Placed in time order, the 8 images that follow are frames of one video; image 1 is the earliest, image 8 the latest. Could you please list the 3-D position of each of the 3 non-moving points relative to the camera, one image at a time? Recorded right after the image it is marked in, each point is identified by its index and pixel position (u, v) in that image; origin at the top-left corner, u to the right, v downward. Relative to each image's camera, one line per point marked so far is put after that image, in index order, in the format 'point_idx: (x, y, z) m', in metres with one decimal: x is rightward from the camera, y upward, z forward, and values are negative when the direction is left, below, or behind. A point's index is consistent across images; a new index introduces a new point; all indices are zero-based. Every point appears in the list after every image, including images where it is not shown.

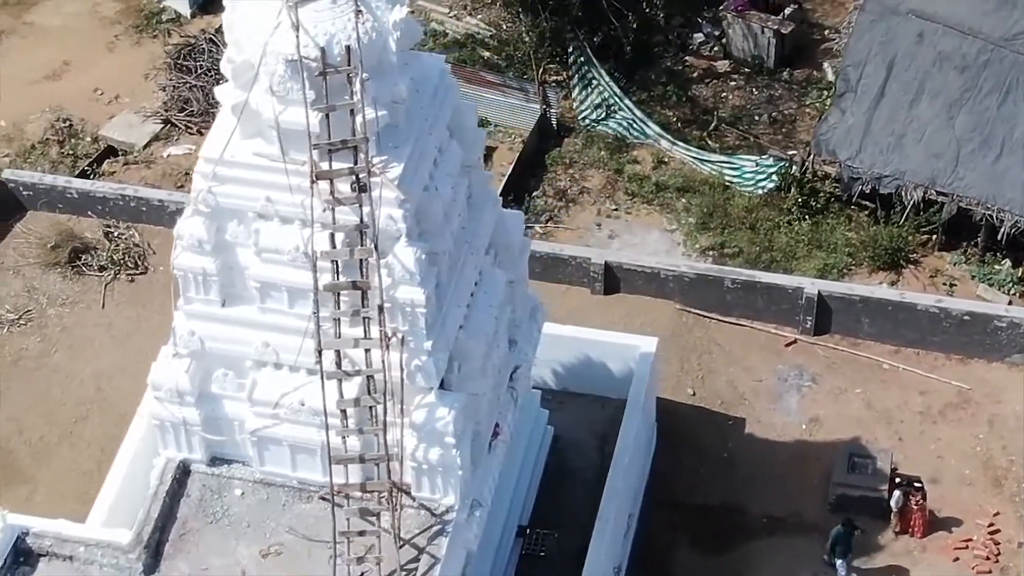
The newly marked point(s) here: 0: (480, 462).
0: (-0.2, -1.0, +12.7) m
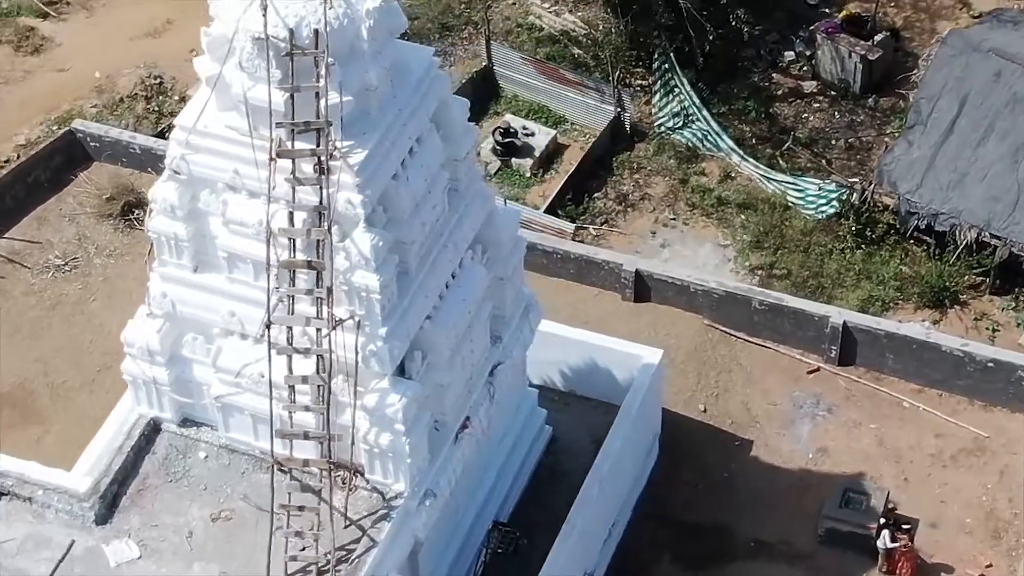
0: (-0.4, -0.9, +12.9) m
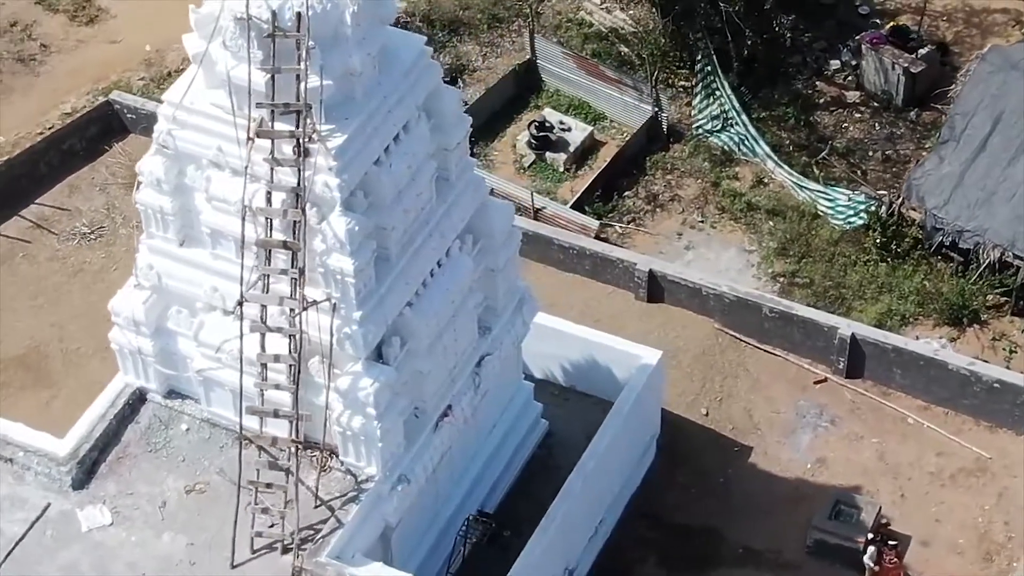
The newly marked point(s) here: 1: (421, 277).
0: (-0.5, -0.9, +13.0) m
1: (-0.5, +0.1, +12.6) m
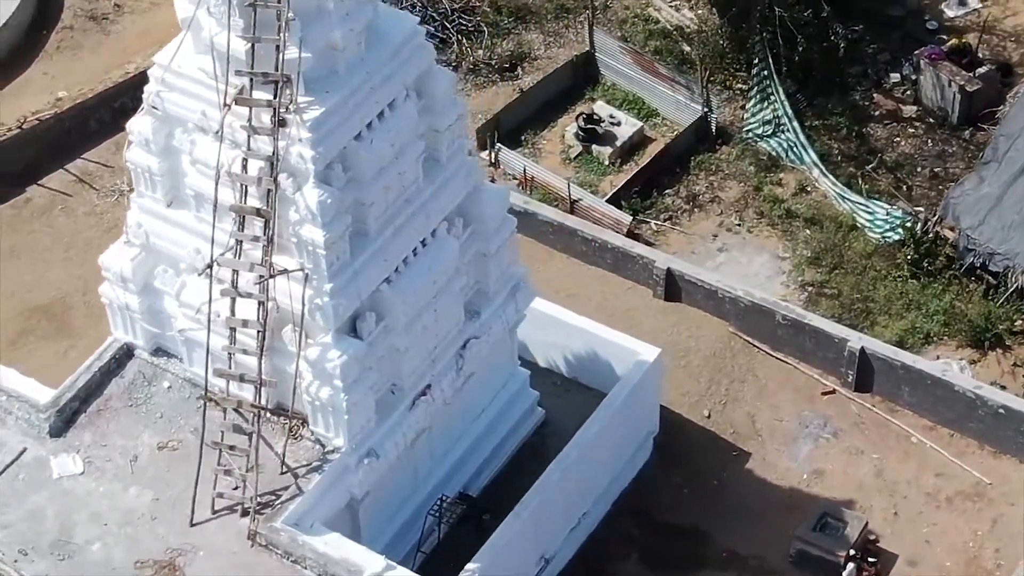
0: (-0.7, -0.7, +13.1) m
1: (-0.6, +0.2, +12.7) m
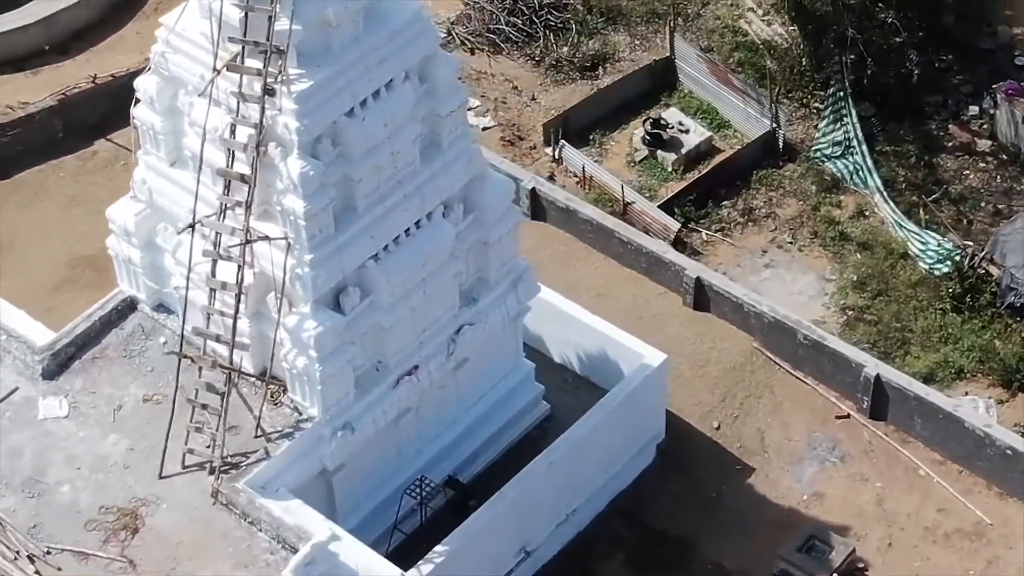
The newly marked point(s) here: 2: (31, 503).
0: (-0.8, -0.6, +13.3) m
1: (-0.7, +0.3, +12.9) m
2: (-2.7, -1.2, +12.7) m
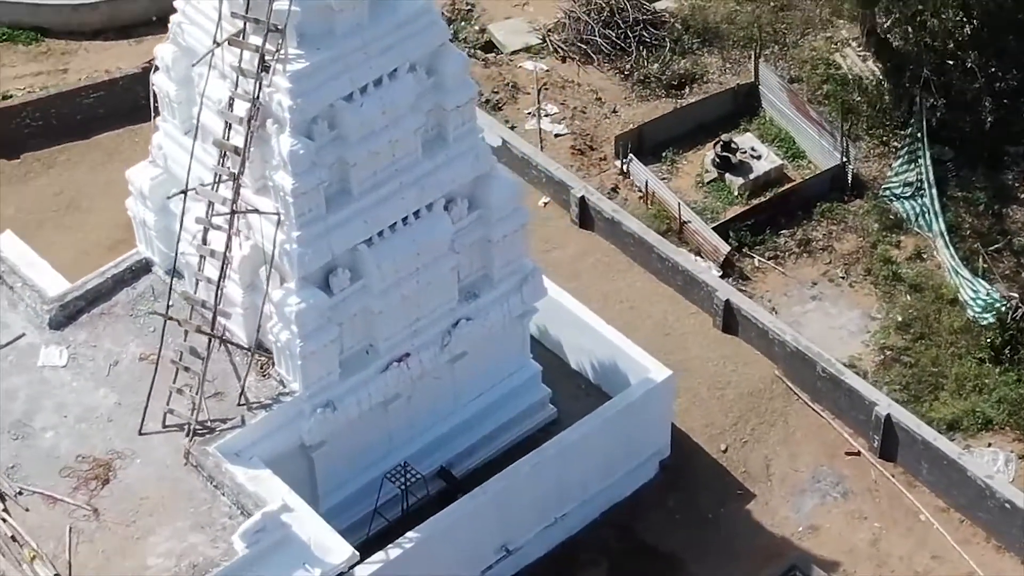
0: (-0.9, -0.5, +13.5) m
1: (-0.7, +0.4, +13.2) m
2: (-2.9, -0.9, +13.2) m
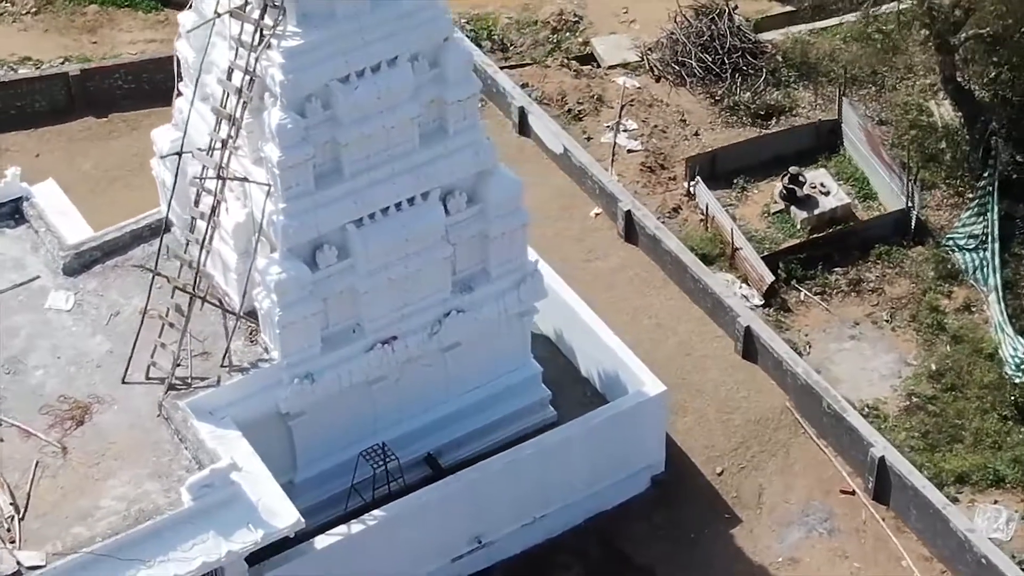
0: (-1.1, -0.4, +13.9) m
1: (-0.8, +0.5, +13.5) m
2: (-3.0, -0.5, +13.8) m
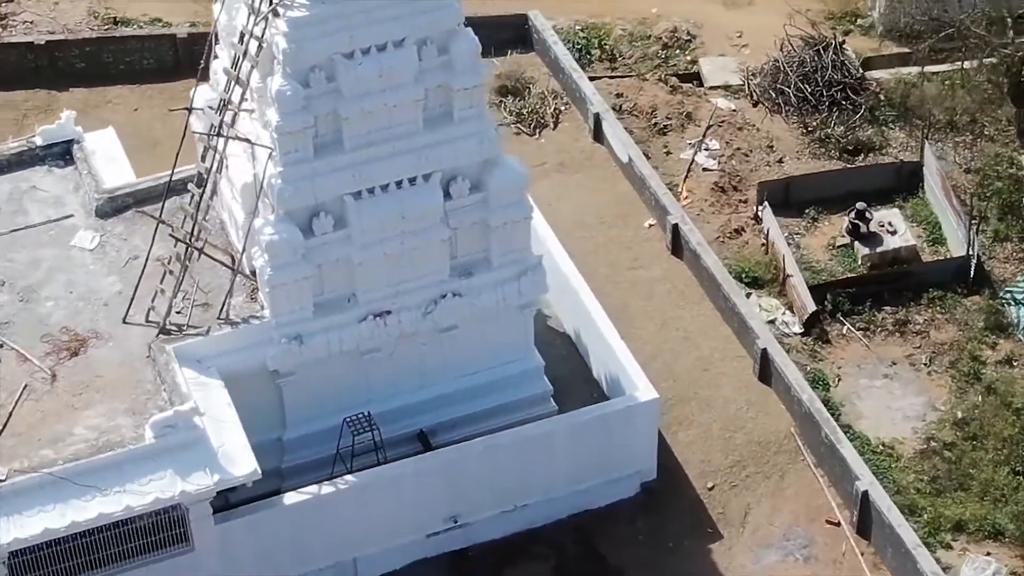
0: (-1.1, -0.2, +14.4) m
1: (-0.8, +0.7, +14.0) m
2: (-3.1, -0.1, +14.5) m
